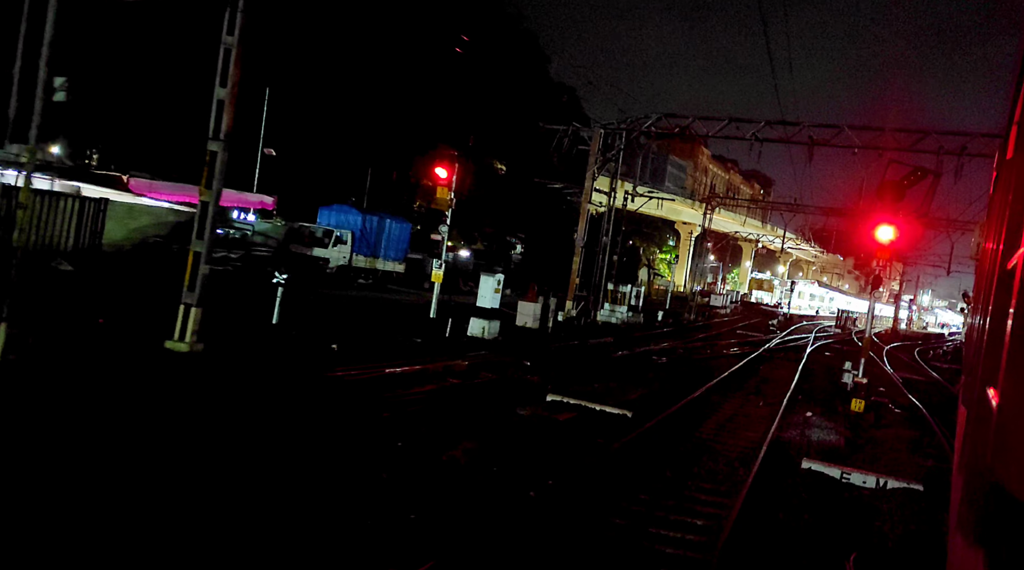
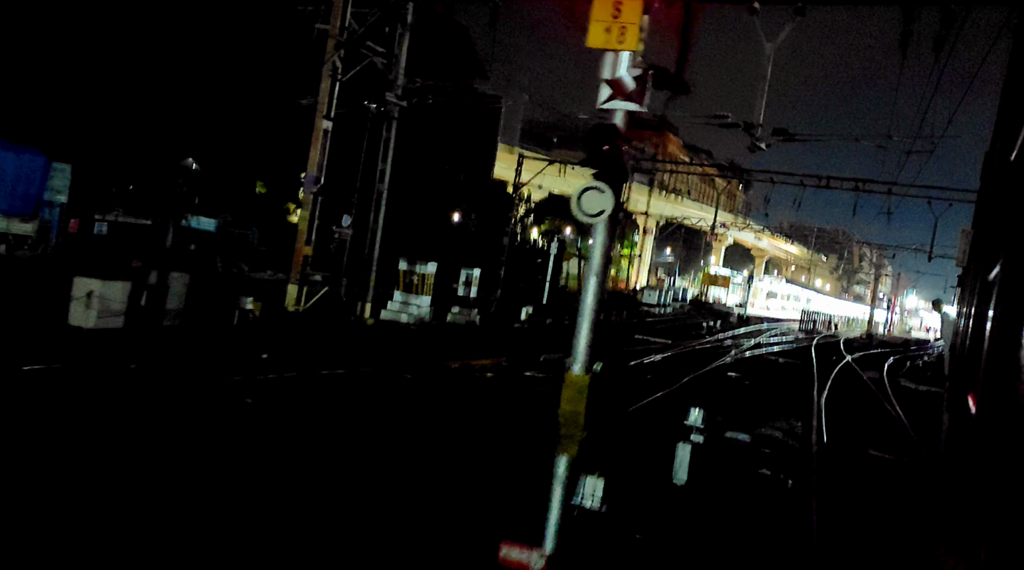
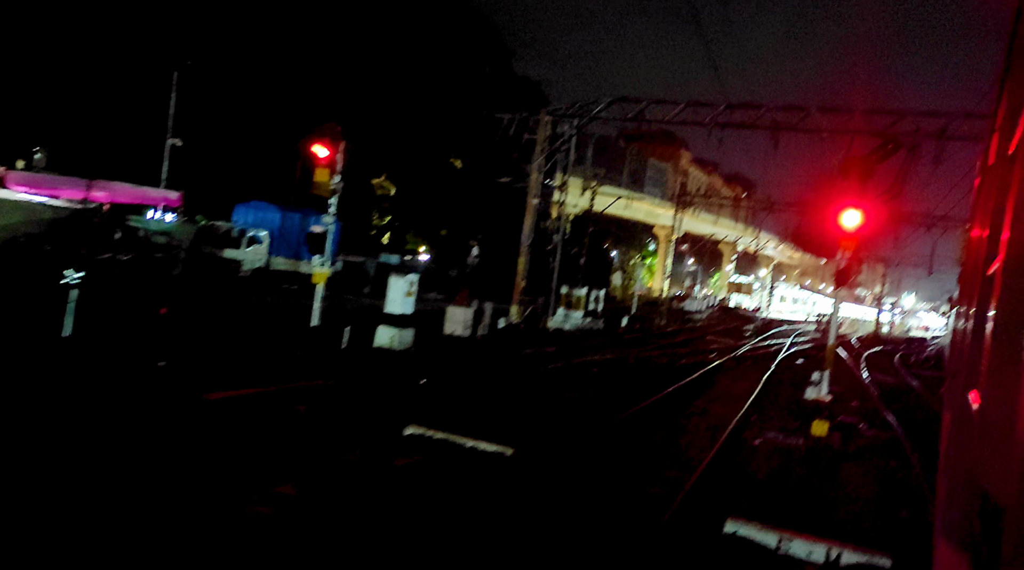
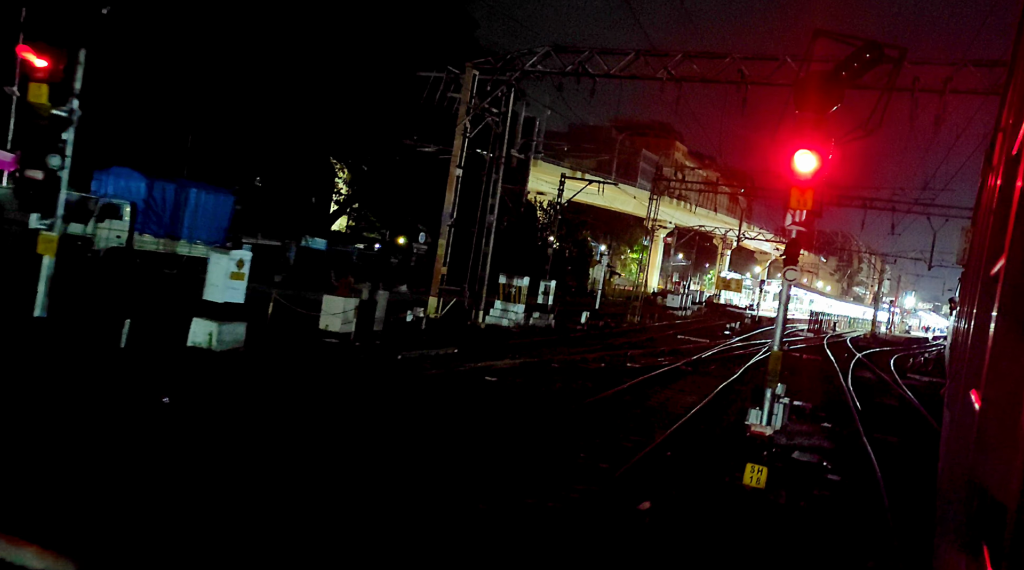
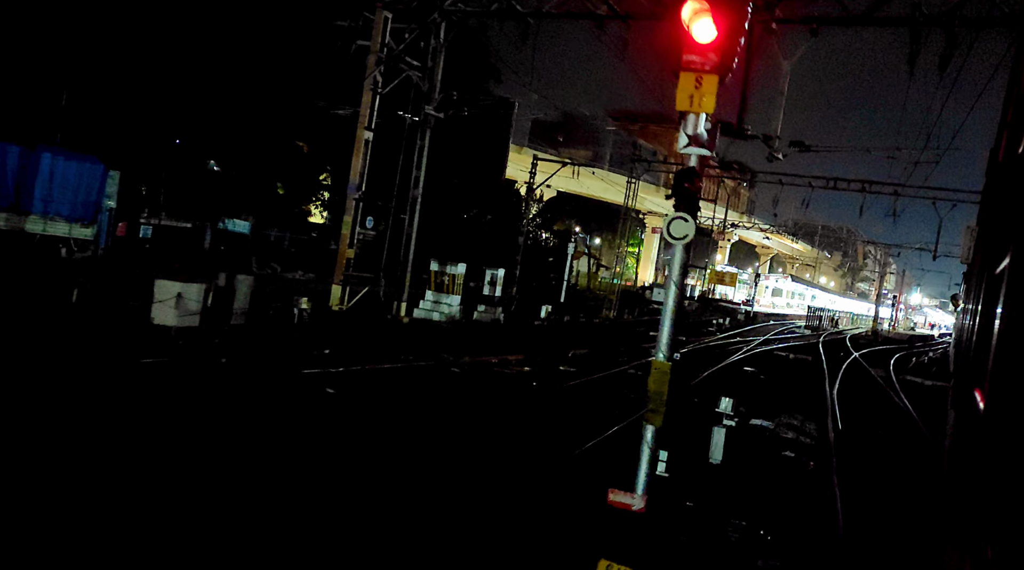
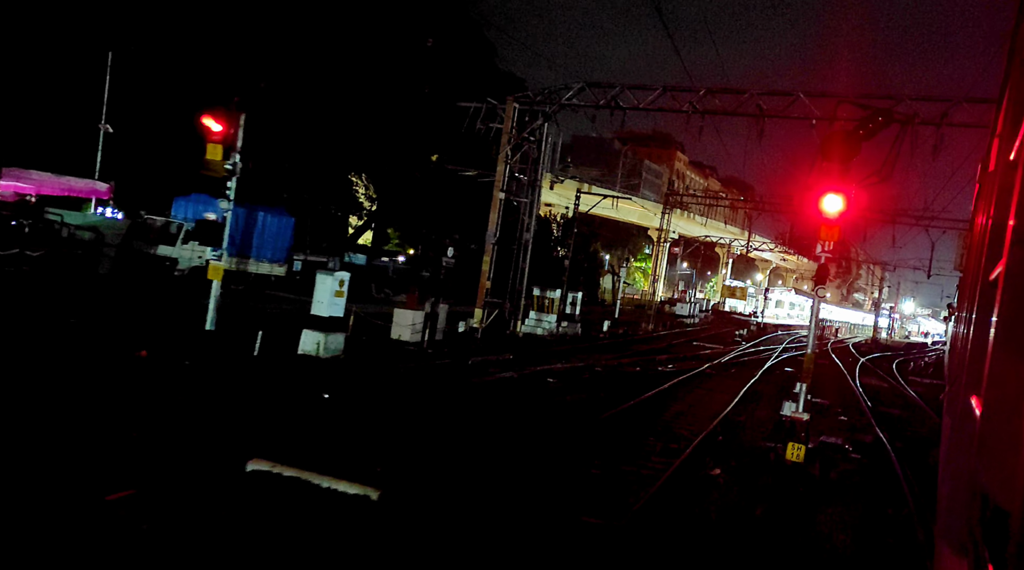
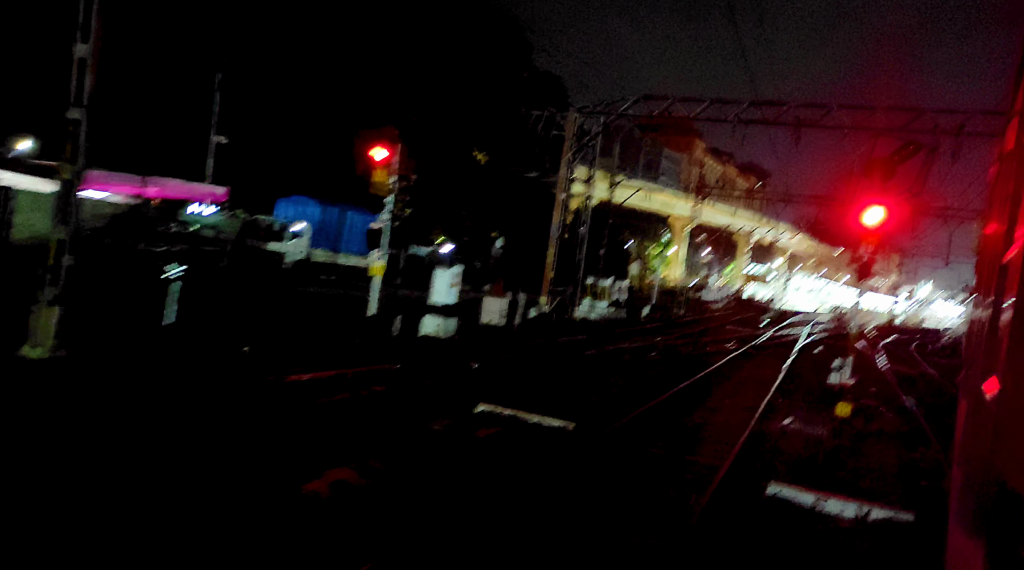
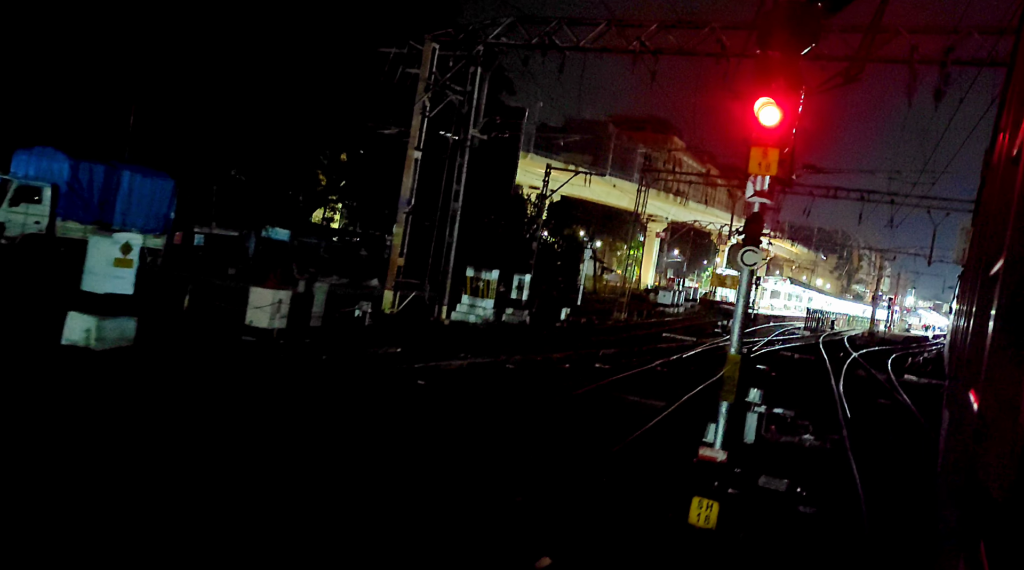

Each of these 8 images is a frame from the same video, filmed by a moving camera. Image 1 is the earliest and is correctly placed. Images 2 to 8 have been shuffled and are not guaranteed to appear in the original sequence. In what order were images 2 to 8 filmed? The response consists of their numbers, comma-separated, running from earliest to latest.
7, 3, 6, 4, 8, 5, 2
